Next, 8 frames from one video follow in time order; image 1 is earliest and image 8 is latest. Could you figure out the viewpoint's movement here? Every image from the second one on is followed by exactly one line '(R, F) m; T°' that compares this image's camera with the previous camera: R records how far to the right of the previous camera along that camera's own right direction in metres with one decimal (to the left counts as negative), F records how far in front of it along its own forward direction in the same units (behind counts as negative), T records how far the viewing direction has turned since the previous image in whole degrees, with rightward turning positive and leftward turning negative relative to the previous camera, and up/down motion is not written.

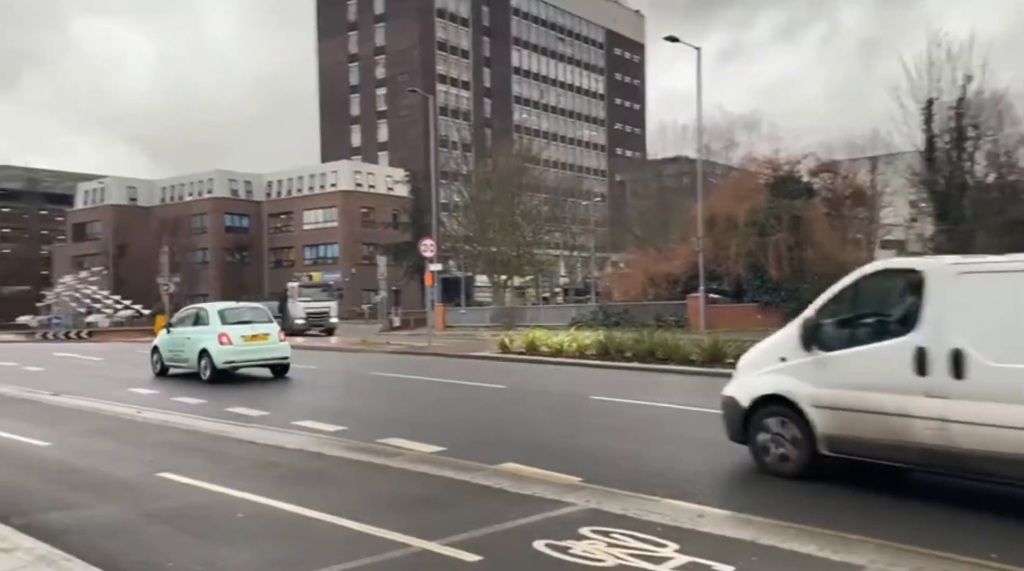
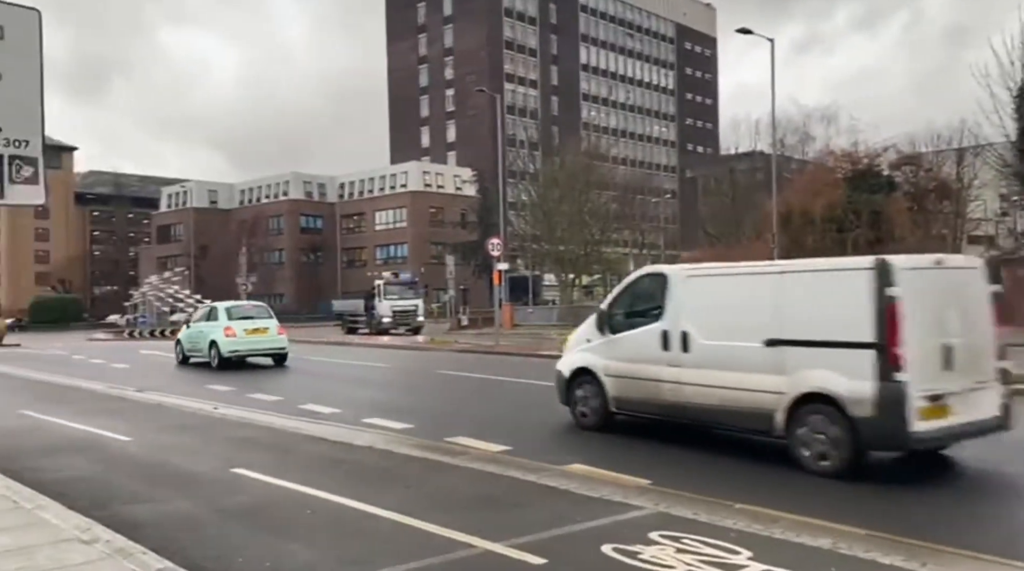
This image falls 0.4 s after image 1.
(0.0, +0.1) m; -5°
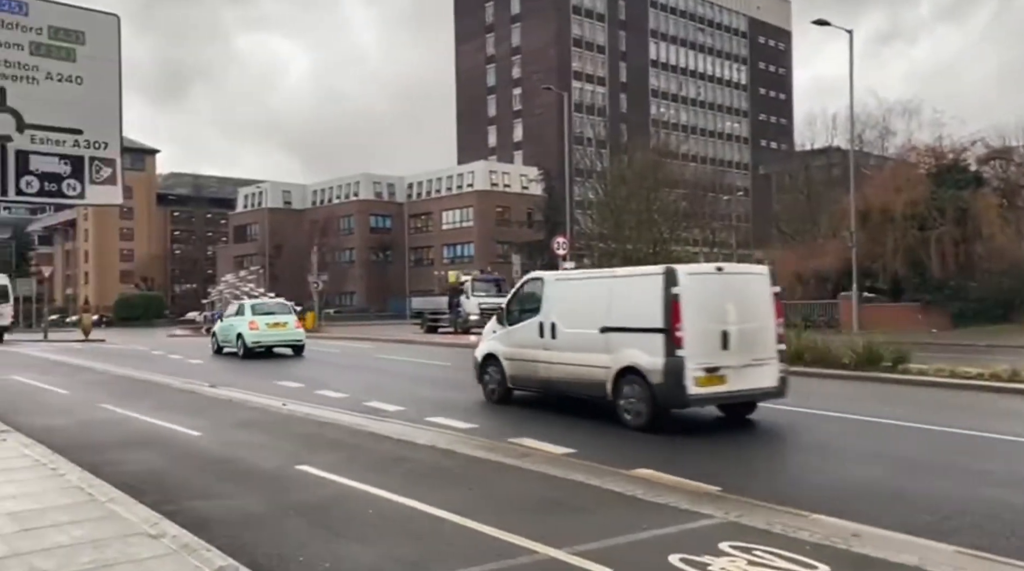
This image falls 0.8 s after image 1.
(0.0, +0.2) m; -4°
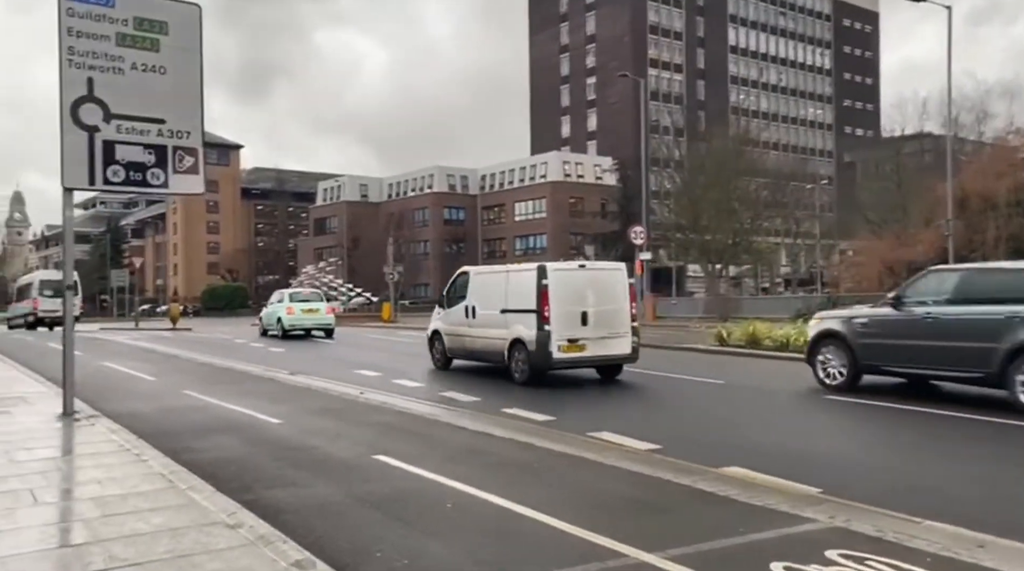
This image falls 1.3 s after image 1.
(-0.1, +0.3) m; -5°
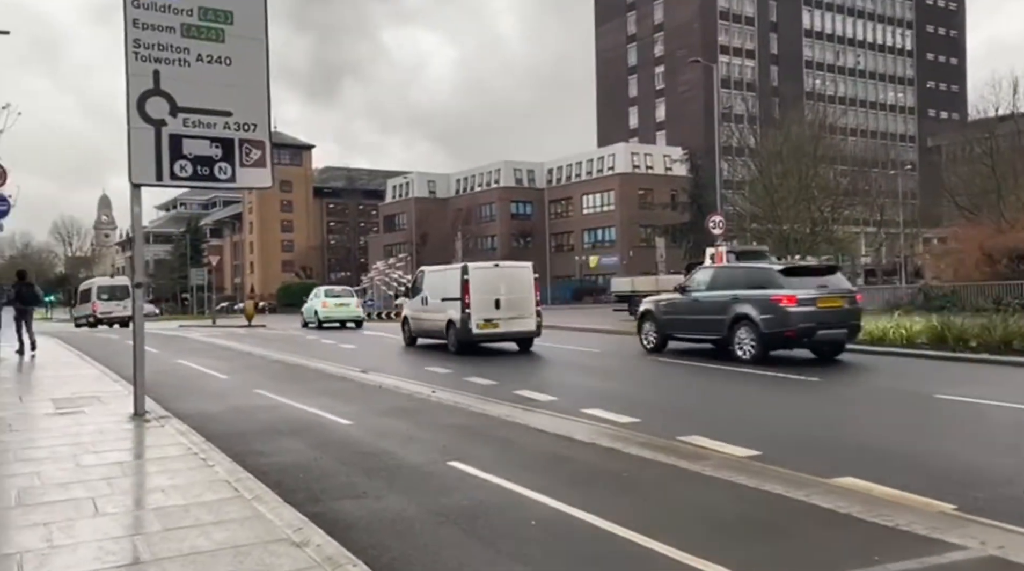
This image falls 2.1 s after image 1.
(-0.1, +0.6) m; -4°
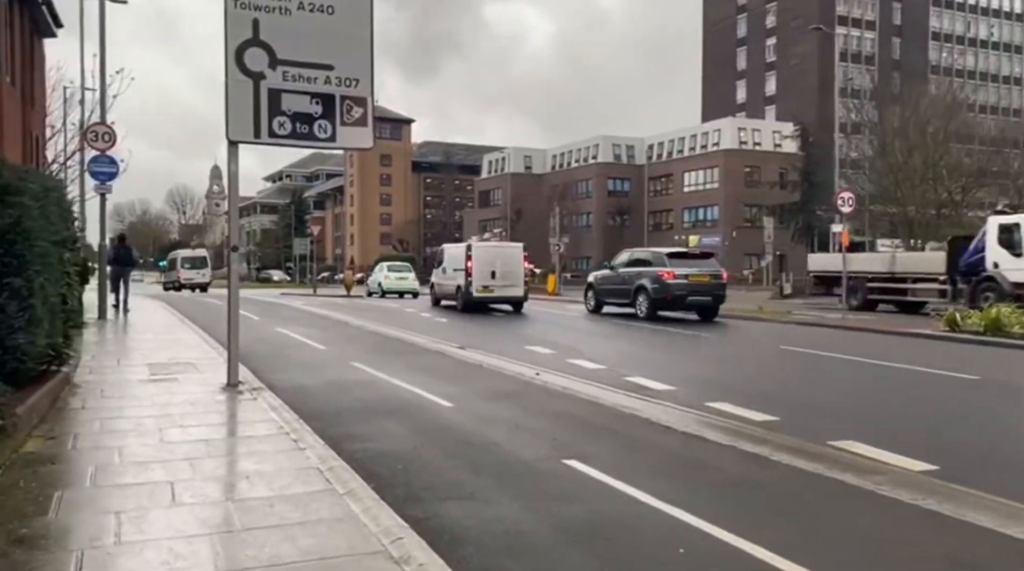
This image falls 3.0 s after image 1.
(-0.3, +1.0) m; -6°
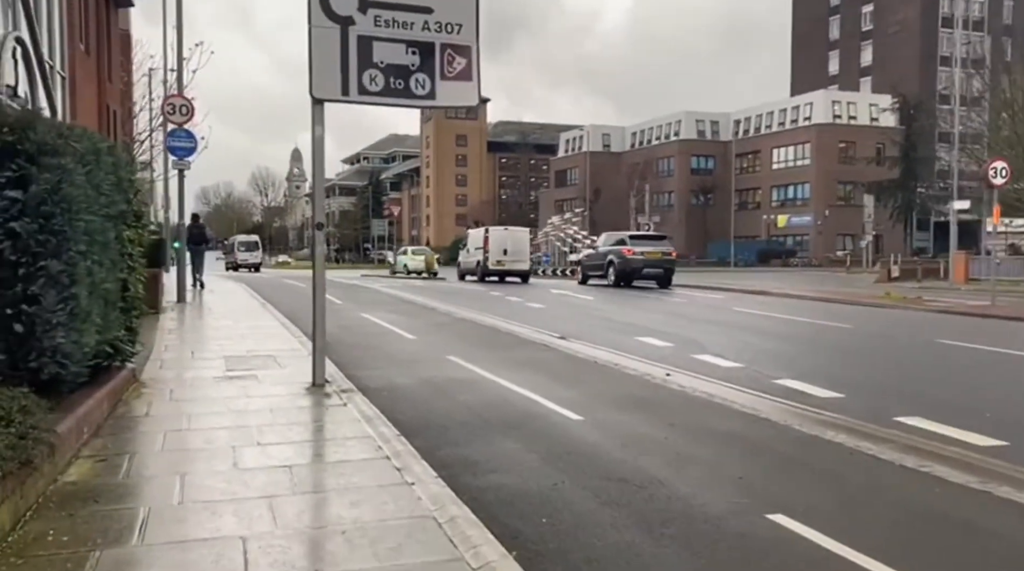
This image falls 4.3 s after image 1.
(-0.6, +1.7) m; -5°
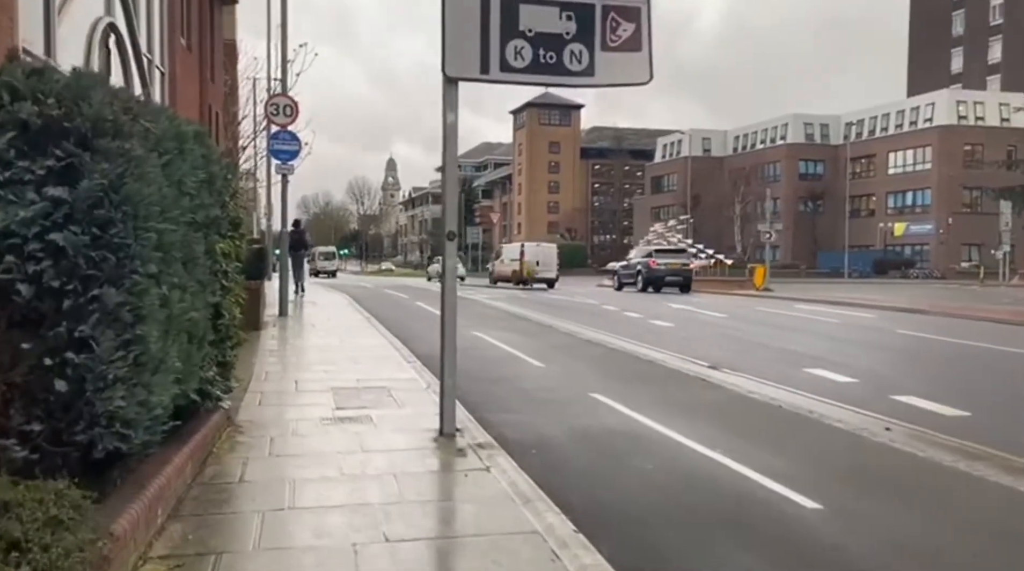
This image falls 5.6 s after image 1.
(-0.8, +1.9) m; -6°
